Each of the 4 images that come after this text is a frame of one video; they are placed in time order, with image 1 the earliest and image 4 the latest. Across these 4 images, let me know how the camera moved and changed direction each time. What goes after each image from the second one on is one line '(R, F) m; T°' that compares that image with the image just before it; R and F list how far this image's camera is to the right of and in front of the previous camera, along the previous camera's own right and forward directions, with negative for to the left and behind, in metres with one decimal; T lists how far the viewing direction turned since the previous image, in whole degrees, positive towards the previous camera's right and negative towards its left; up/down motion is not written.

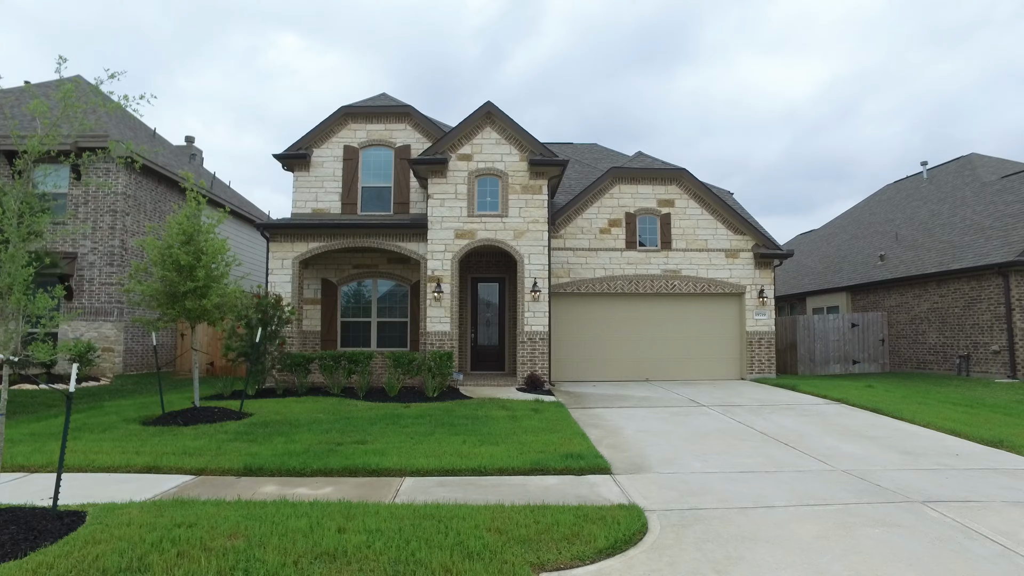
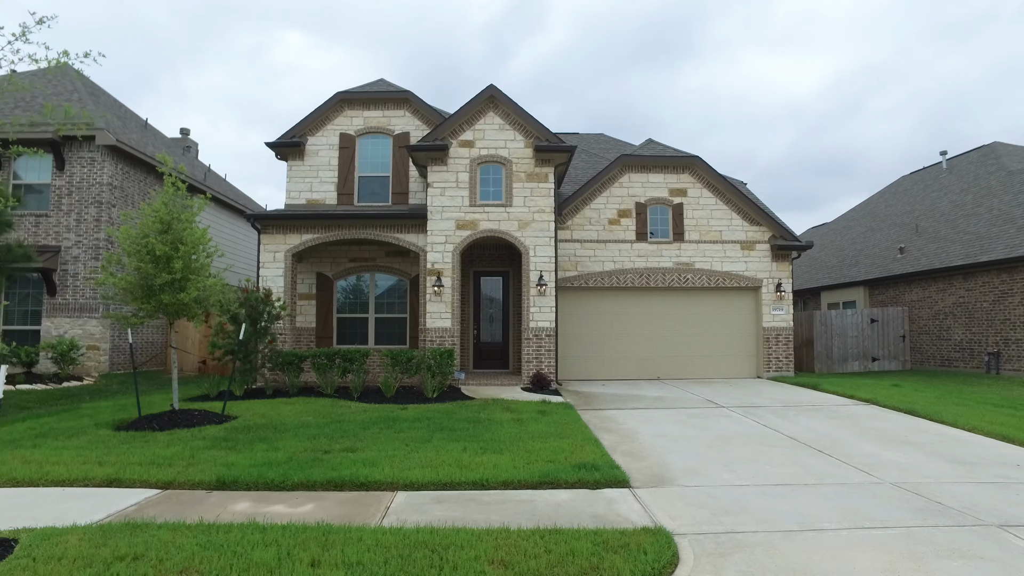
(0.0, +0.7) m; 0°
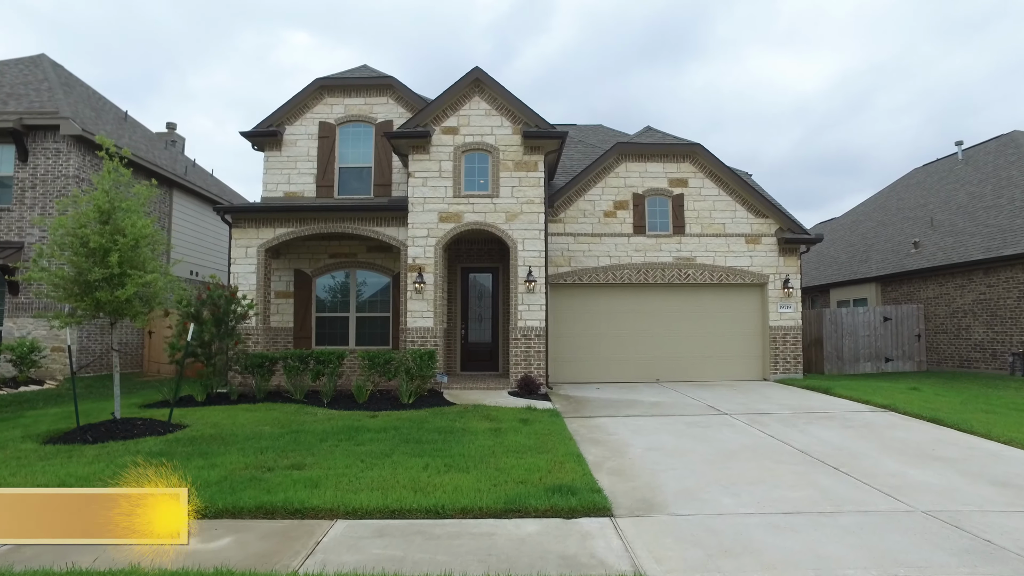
(+0.4, +0.9) m; -1°
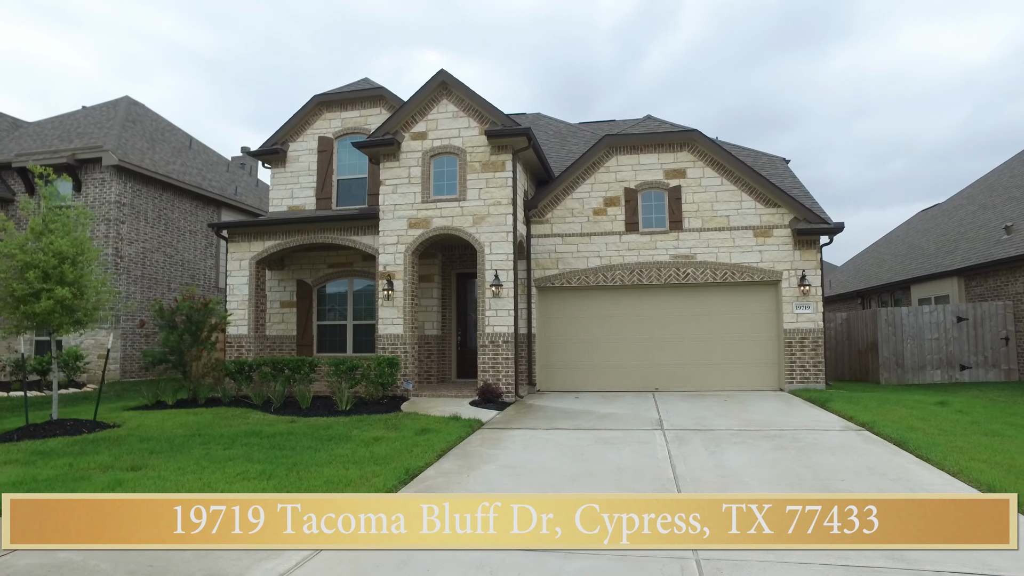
(+3.0, +0.7) m; -12°
